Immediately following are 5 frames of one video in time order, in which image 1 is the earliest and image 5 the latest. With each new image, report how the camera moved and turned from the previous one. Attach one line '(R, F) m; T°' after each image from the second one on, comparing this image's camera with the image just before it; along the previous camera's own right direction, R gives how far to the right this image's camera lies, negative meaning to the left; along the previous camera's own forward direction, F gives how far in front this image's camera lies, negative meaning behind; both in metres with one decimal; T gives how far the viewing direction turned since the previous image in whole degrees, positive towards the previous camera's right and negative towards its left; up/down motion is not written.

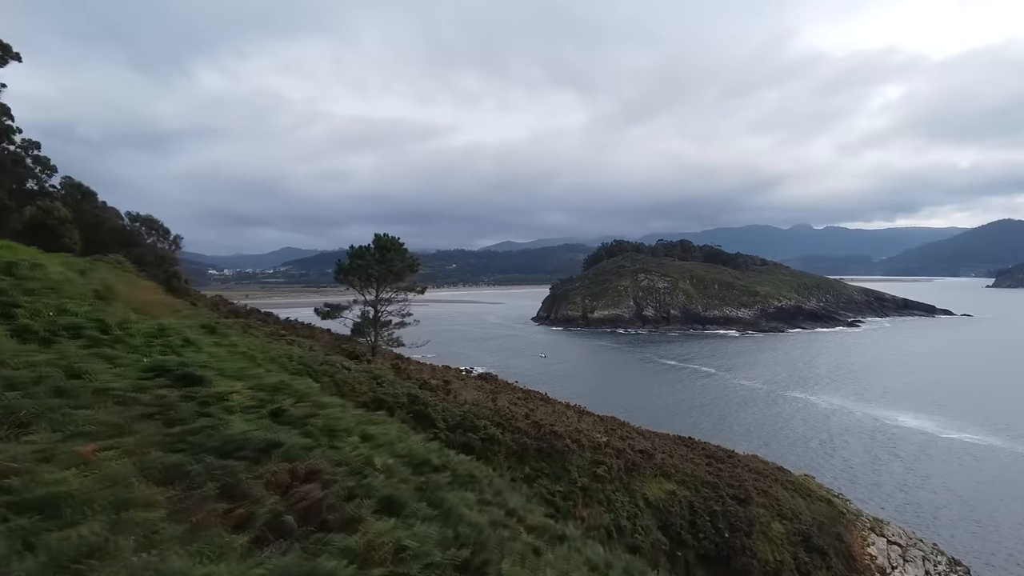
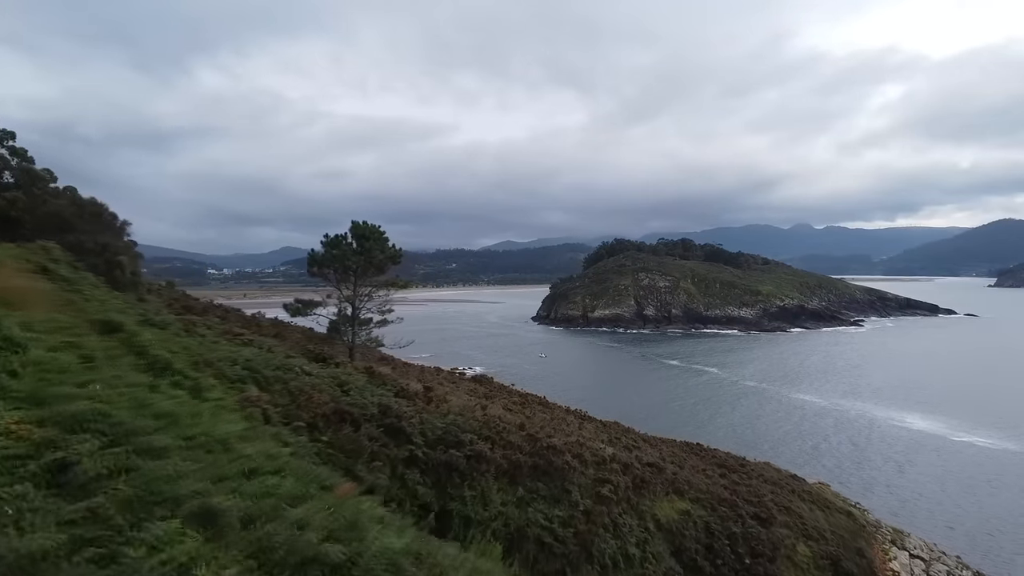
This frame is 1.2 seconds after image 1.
(+0.2, +2.1) m; 0°
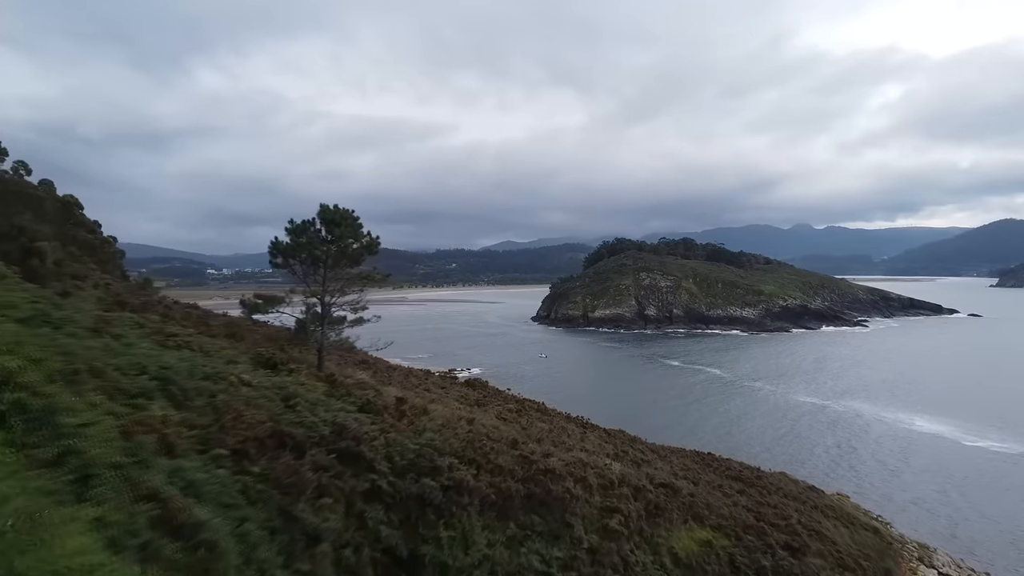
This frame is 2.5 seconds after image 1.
(+0.2, +2.3) m; 0°
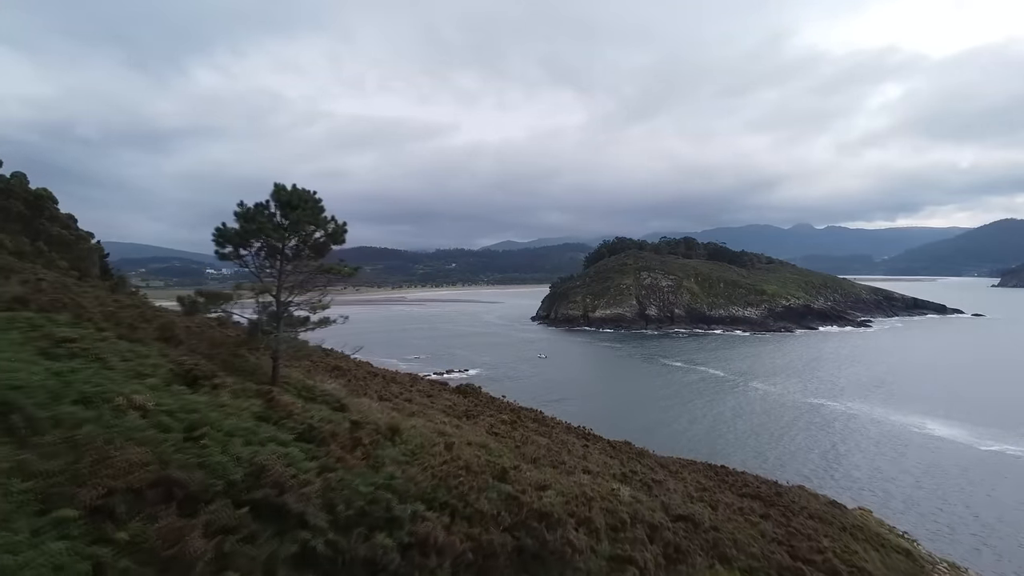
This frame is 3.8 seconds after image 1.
(+0.2, +2.3) m; 0°
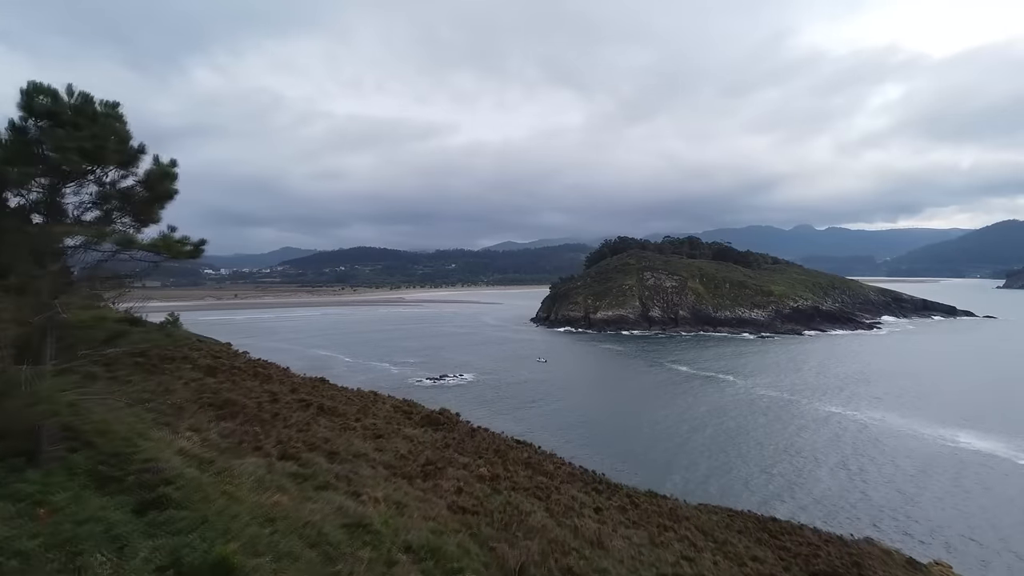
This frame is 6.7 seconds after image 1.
(+0.5, +5.9) m; 0°
